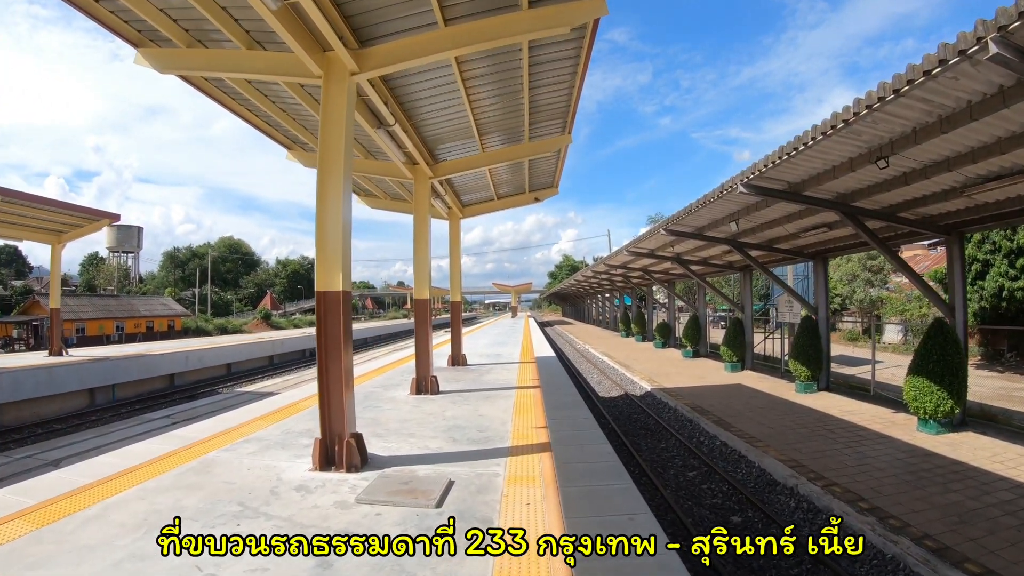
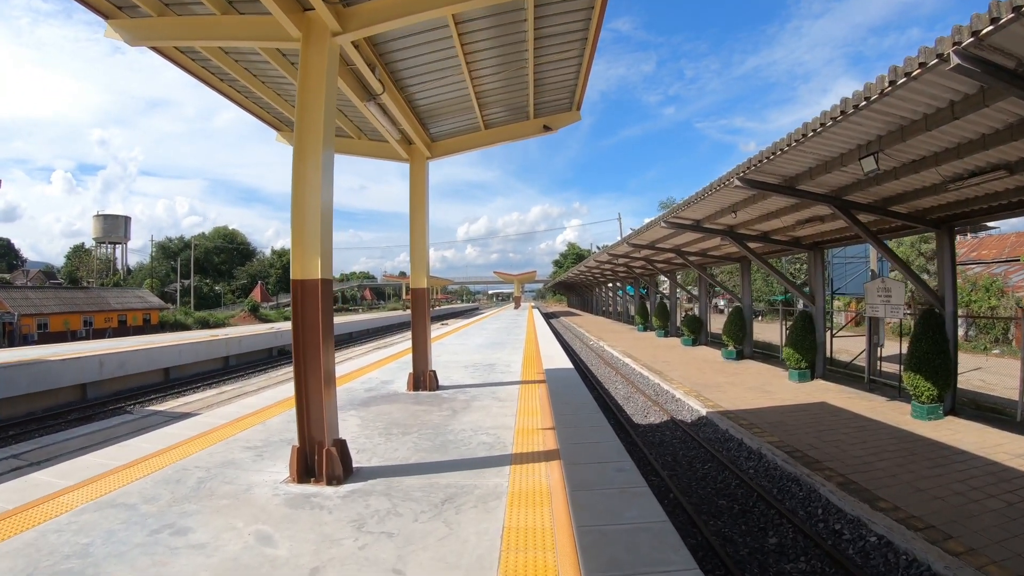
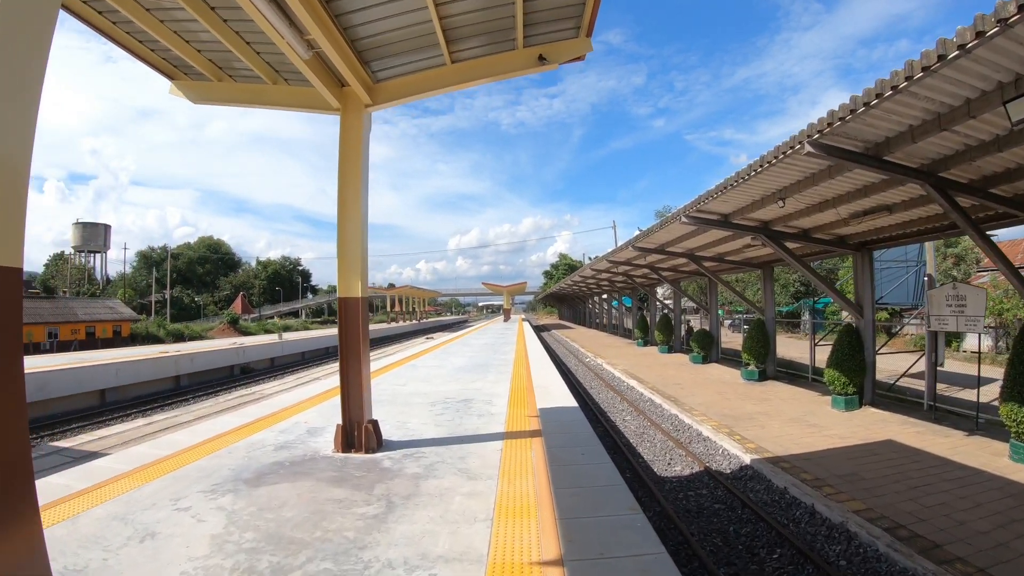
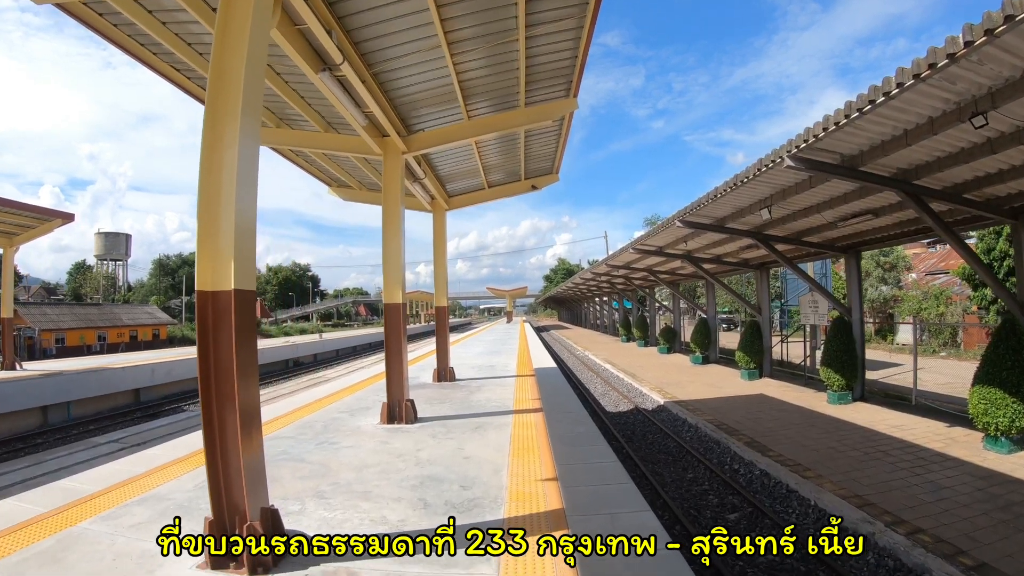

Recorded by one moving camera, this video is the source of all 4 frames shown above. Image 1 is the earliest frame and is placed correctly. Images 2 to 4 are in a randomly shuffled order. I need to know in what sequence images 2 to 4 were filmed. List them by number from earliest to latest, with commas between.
4, 2, 3
